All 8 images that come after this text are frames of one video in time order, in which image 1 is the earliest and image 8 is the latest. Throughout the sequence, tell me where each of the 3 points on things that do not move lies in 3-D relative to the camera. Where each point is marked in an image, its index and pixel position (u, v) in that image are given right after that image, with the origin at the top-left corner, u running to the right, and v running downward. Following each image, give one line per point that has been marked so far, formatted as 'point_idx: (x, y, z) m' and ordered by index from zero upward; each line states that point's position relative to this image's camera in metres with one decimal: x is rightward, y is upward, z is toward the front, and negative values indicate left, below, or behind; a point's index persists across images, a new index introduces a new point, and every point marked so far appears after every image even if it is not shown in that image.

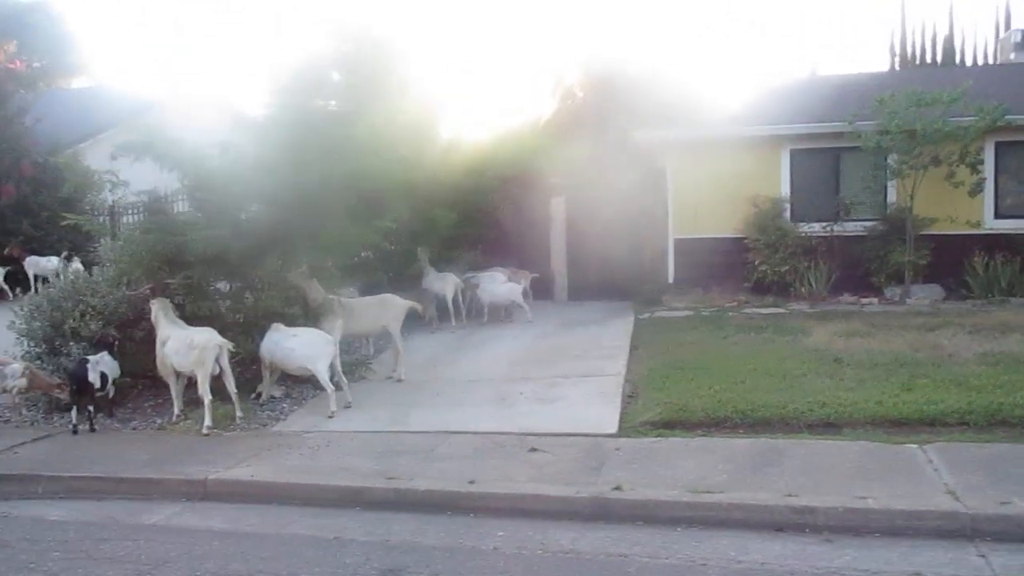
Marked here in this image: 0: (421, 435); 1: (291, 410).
0: (-0.8, -1.3, +7.7) m
1: (-2.2, -1.2, +8.9) m
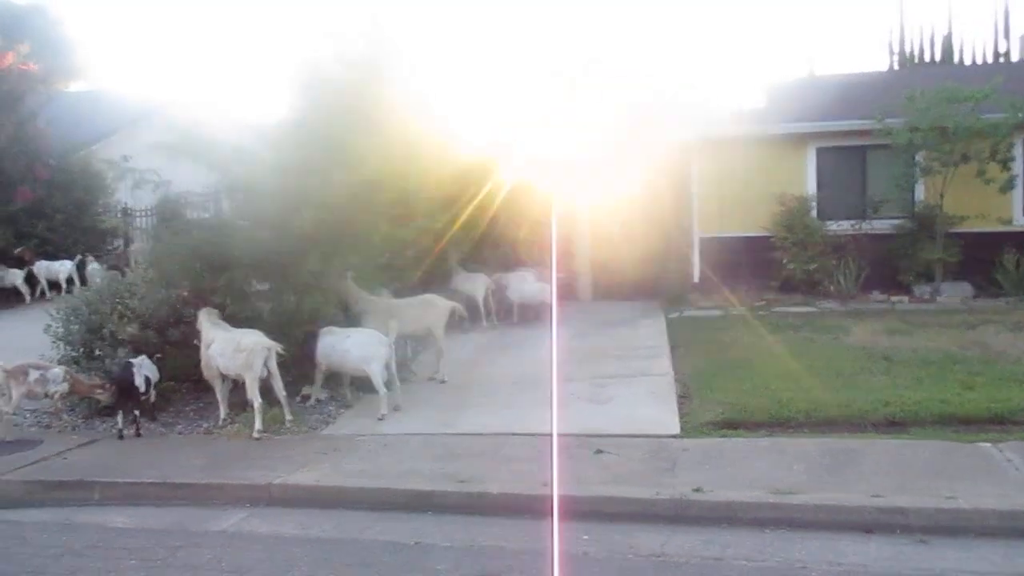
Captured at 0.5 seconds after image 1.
0: (-0.3, -1.3, +7.6) m
1: (-1.7, -1.3, +8.8) m
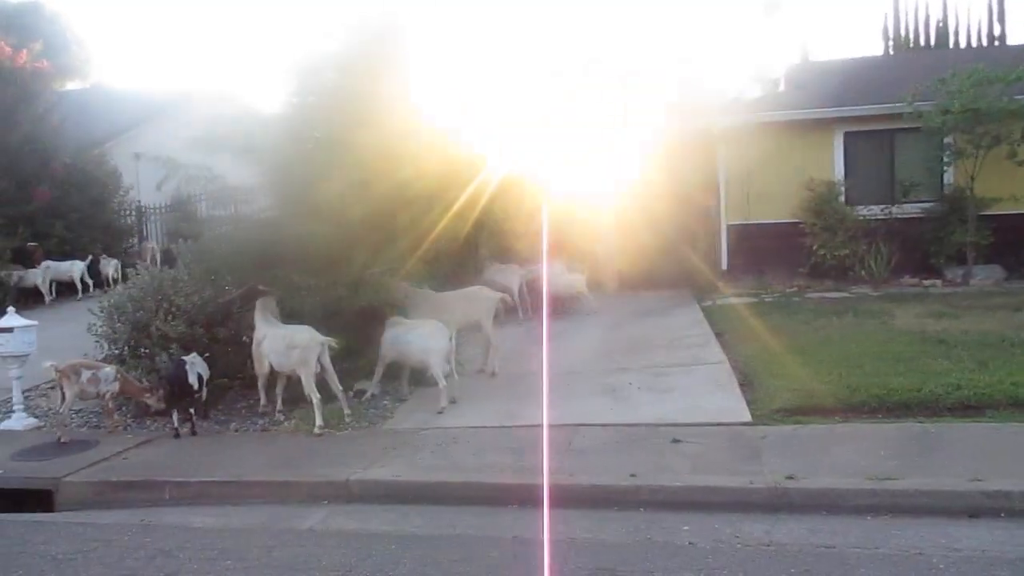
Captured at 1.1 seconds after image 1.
0: (+0.3, -1.2, +7.5) m
1: (-1.1, -1.2, +8.7) m
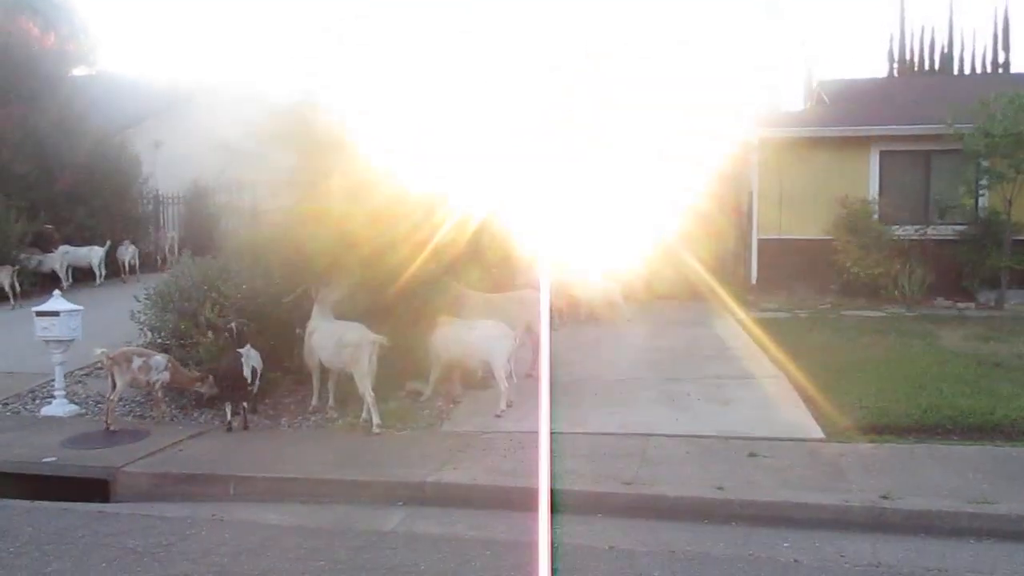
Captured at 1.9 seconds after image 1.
0: (+0.9, -1.3, +7.4) m
1: (-0.6, -1.2, +8.5) m
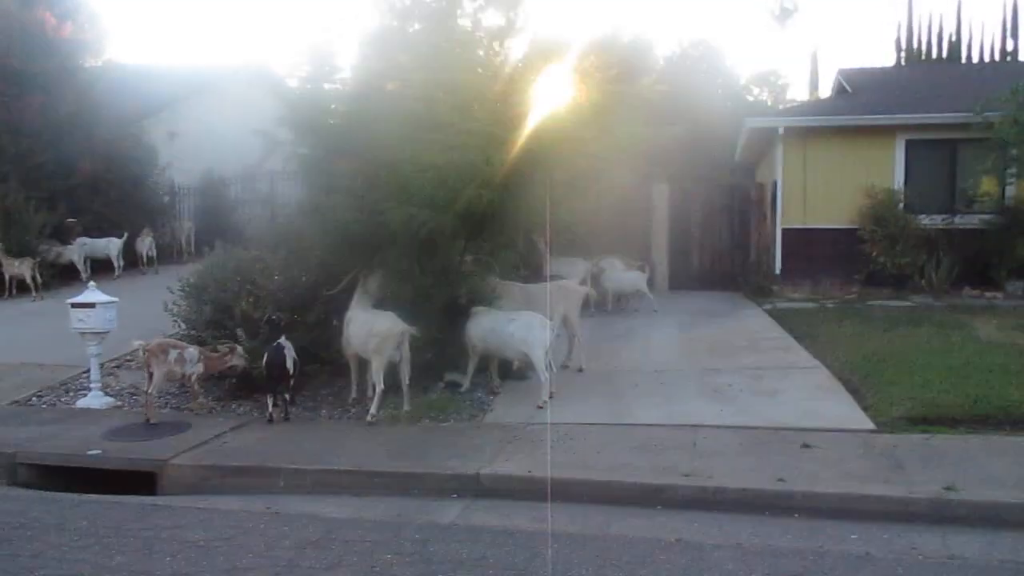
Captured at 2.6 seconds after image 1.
0: (+1.3, -1.2, +7.3) m
1: (-0.2, -1.1, +8.5) m
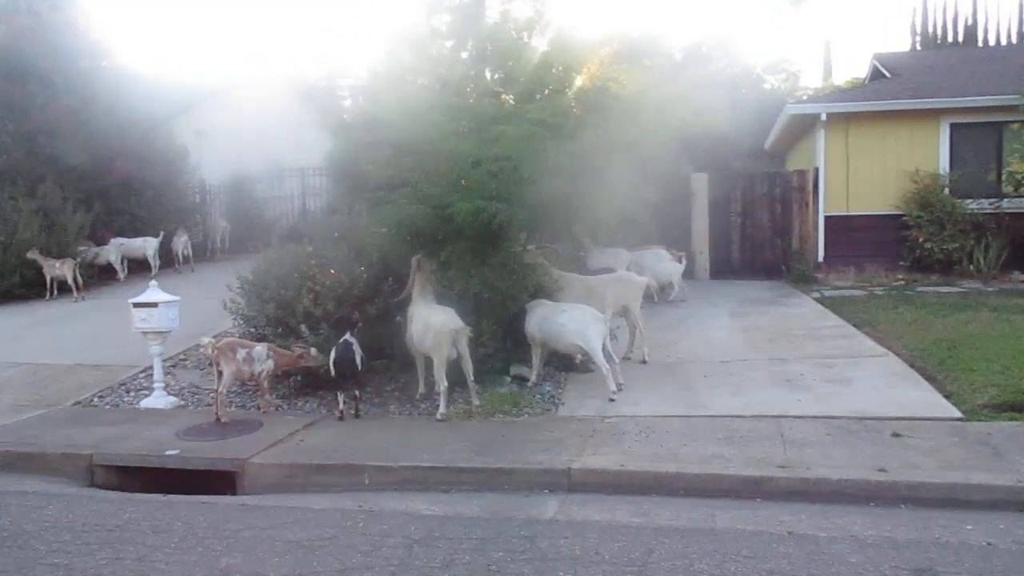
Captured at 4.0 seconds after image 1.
0: (+1.9, -1.1, +7.2) m
1: (+0.5, -1.0, +8.4) m
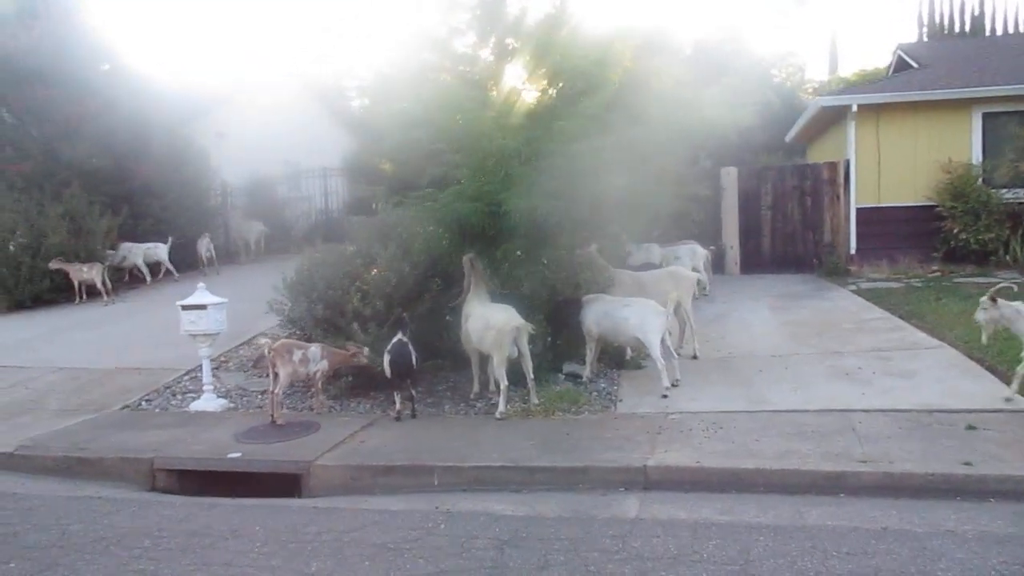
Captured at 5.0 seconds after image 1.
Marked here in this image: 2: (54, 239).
0: (+2.5, -1.0, +7.1) m
1: (+1.0, -1.0, +8.3) m
2: (-7.9, +0.9, +15.1) m
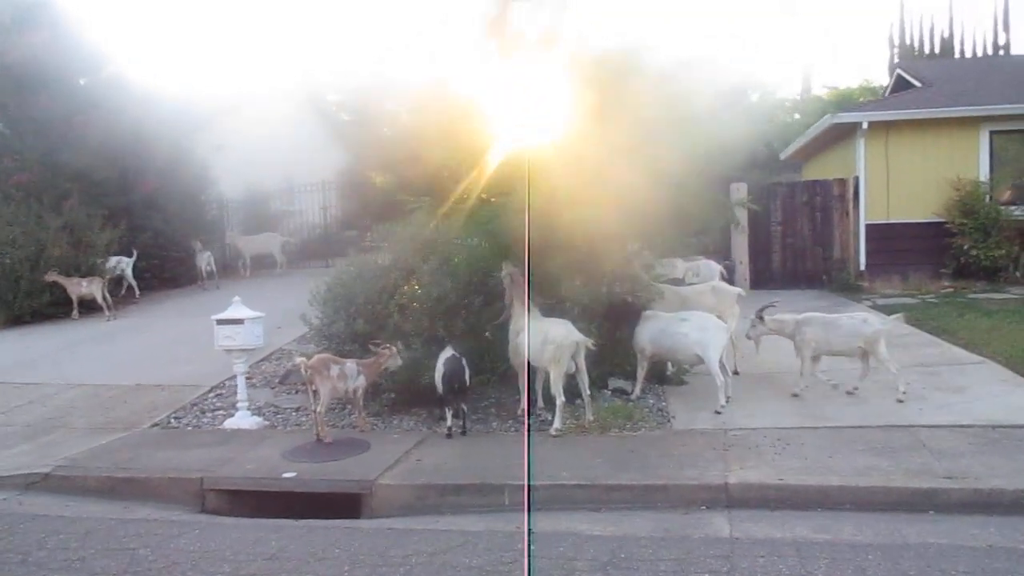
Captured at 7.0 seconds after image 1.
0: (+3.0, -1.1, +7.0) m
1: (+1.5, -1.1, +8.2) m
2: (-7.7, +0.6, +14.7) m
